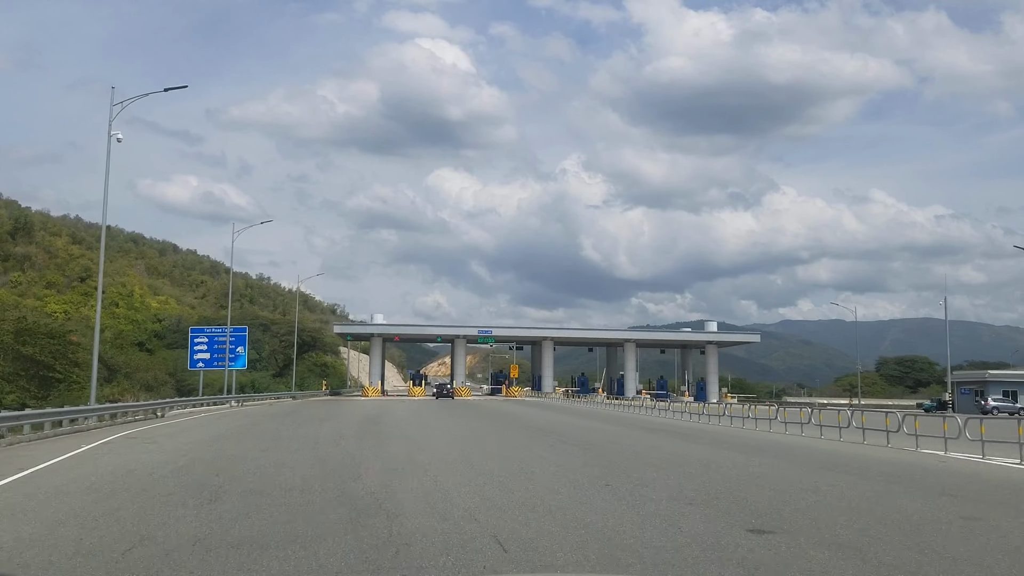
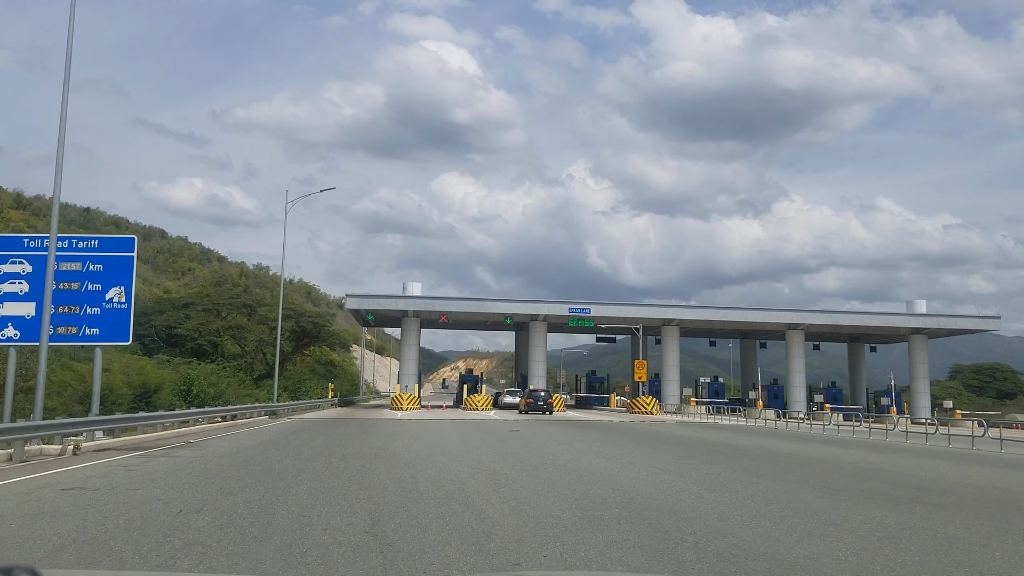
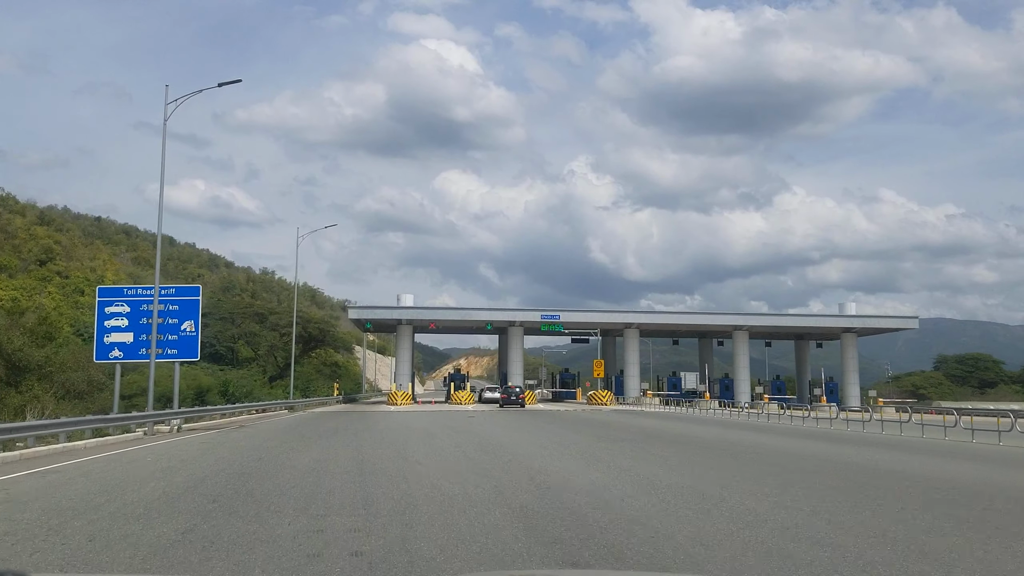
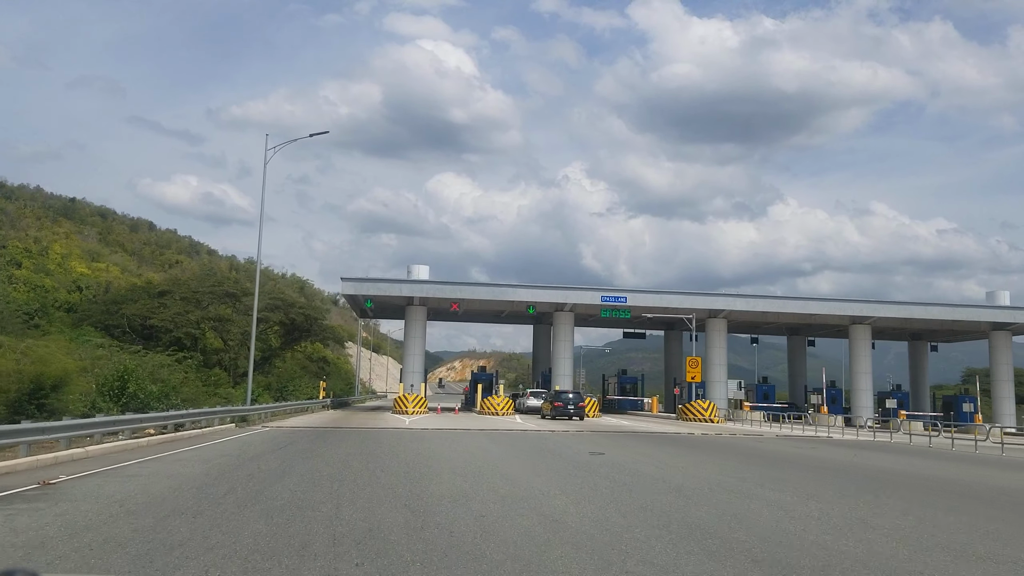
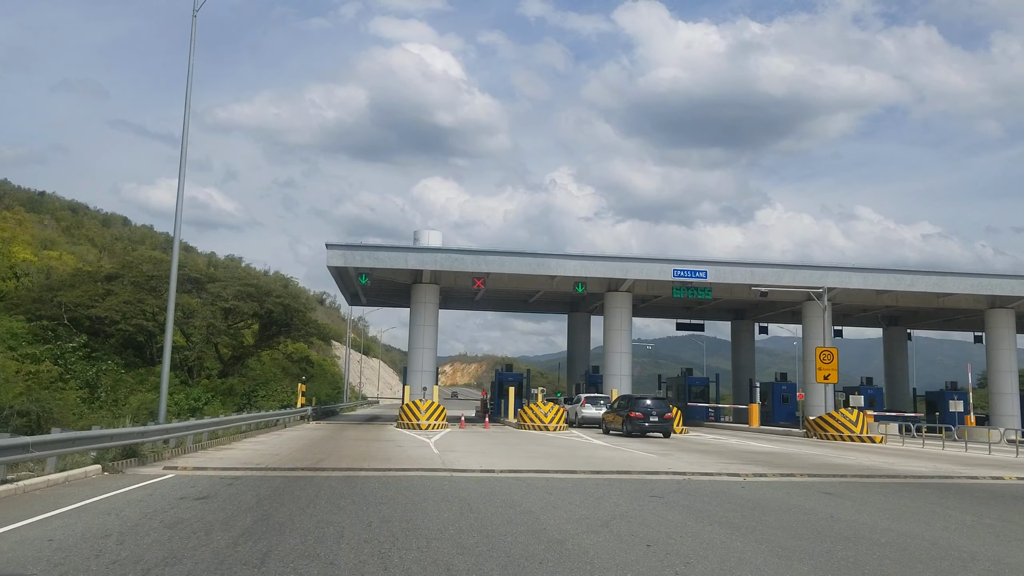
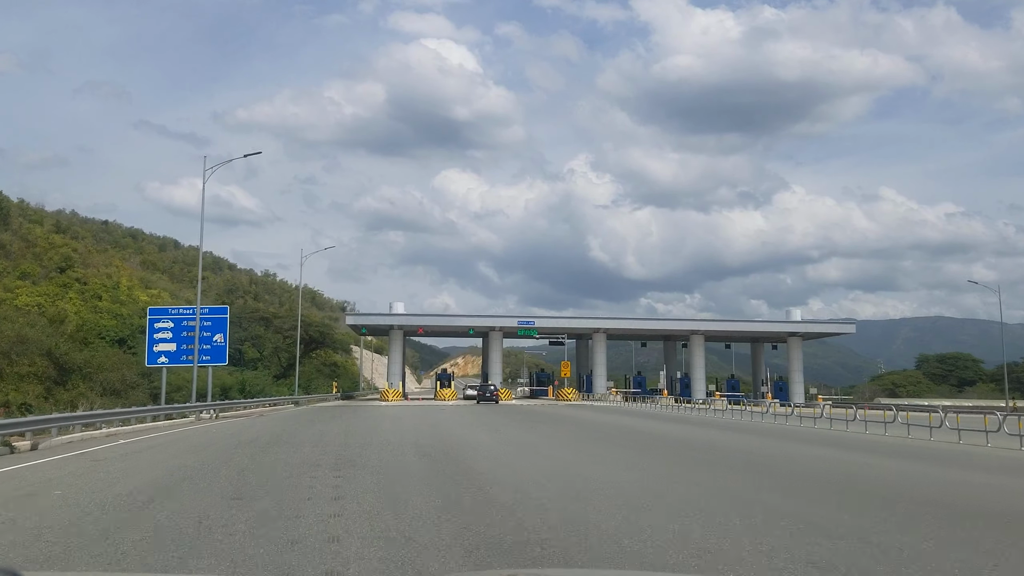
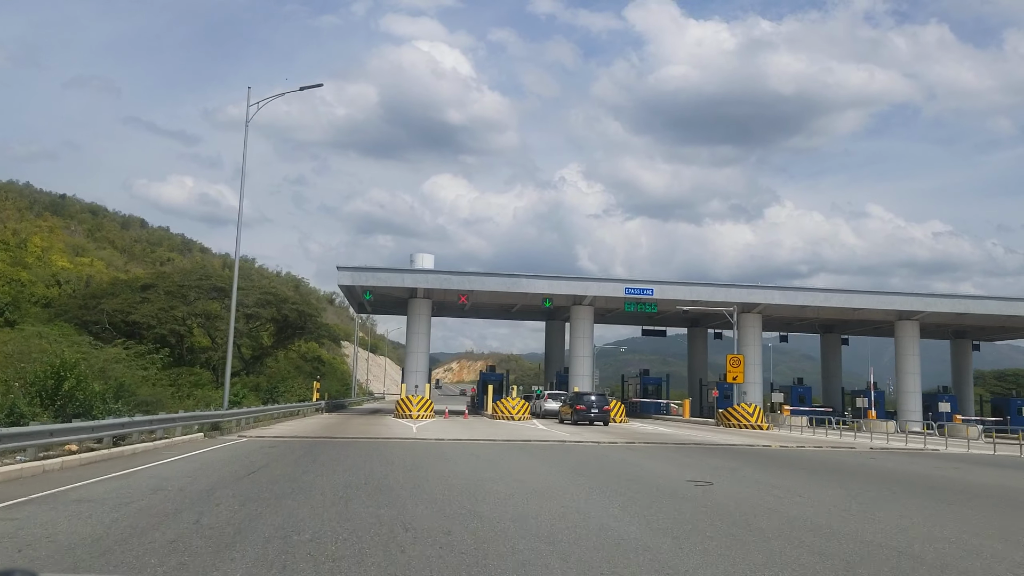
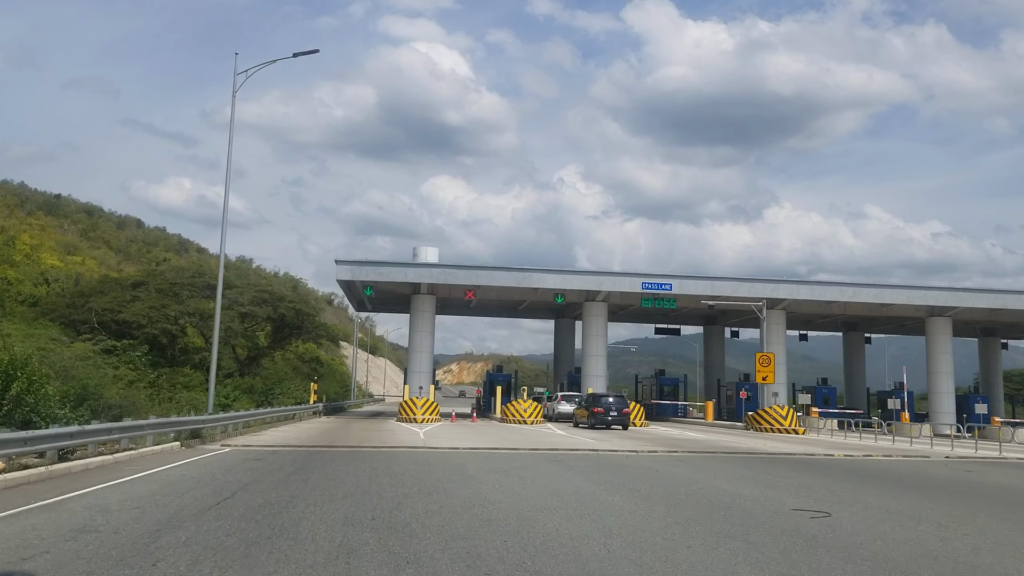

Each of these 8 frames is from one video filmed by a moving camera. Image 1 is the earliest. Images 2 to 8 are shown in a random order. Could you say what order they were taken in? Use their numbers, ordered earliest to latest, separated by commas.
6, 3, 2, 4, 7, 8, 5
